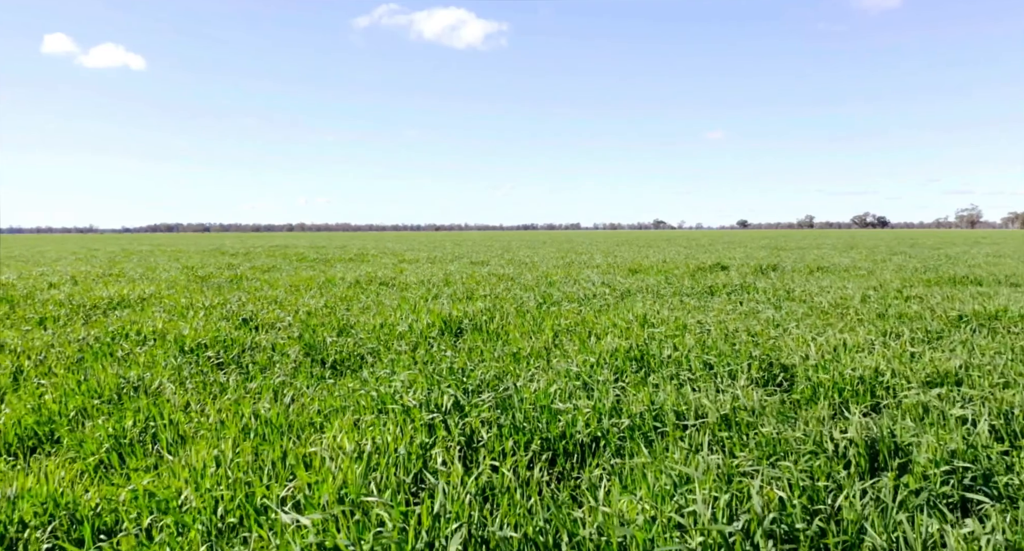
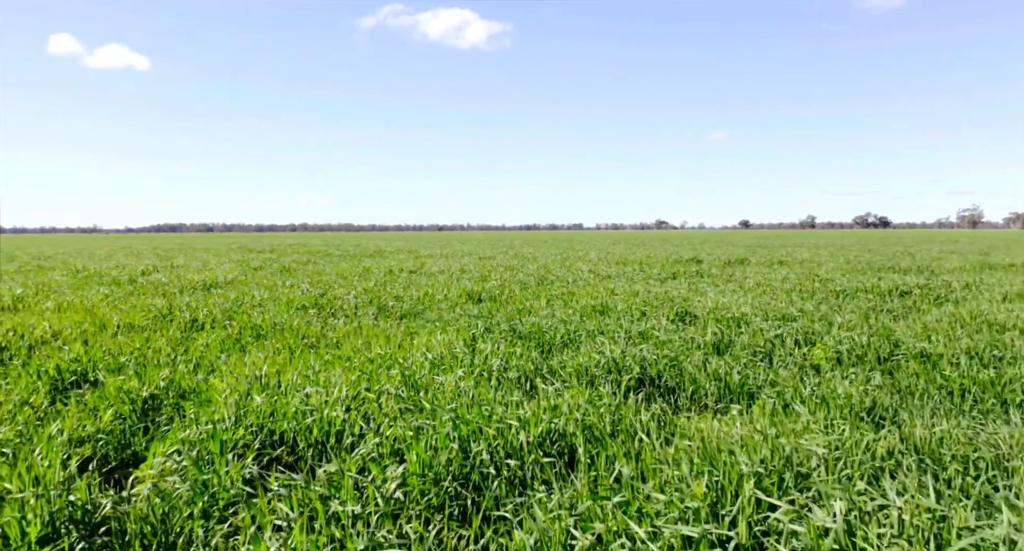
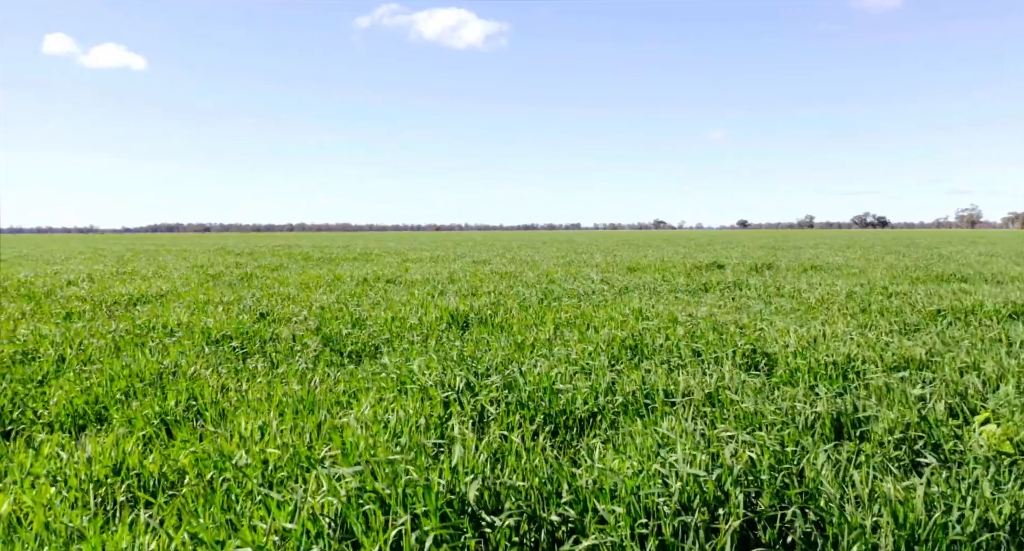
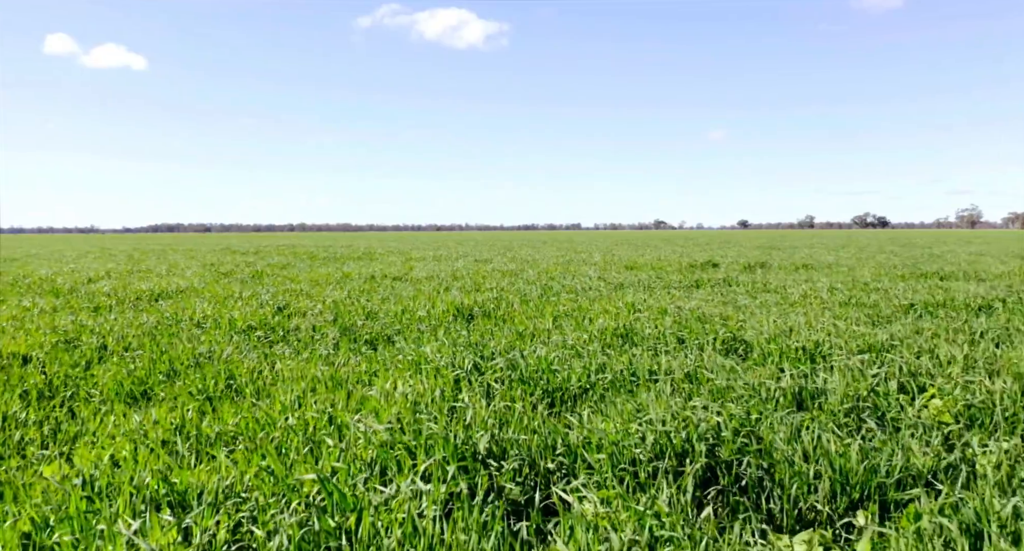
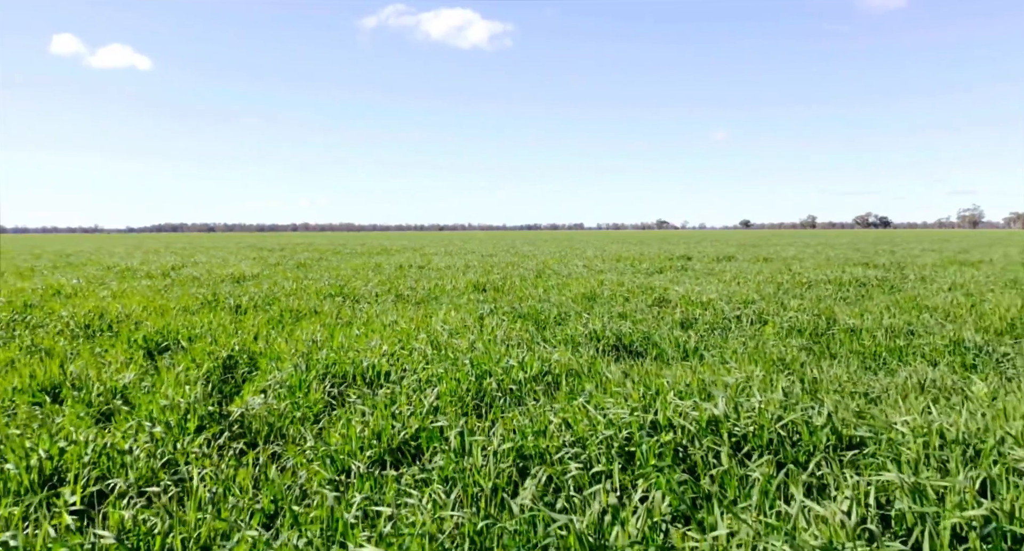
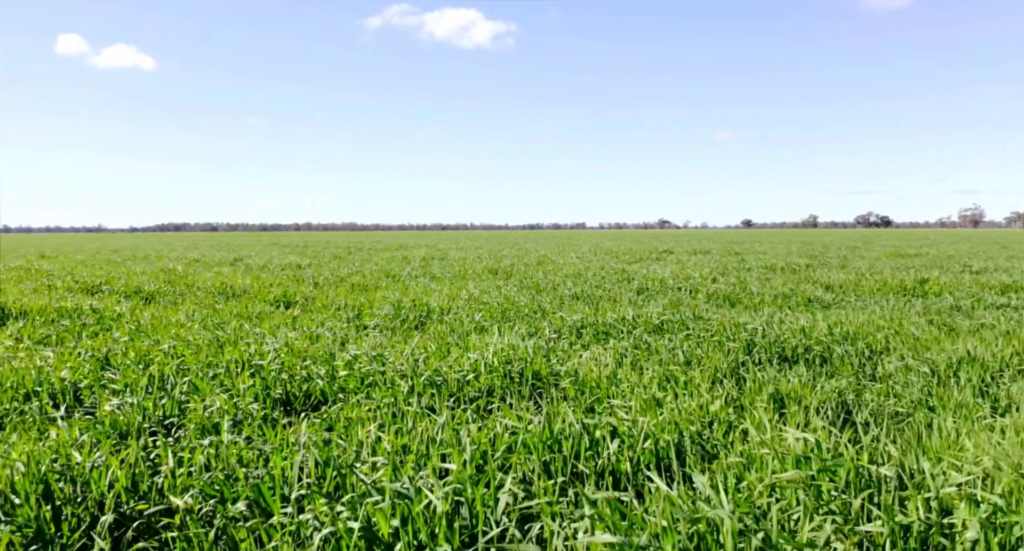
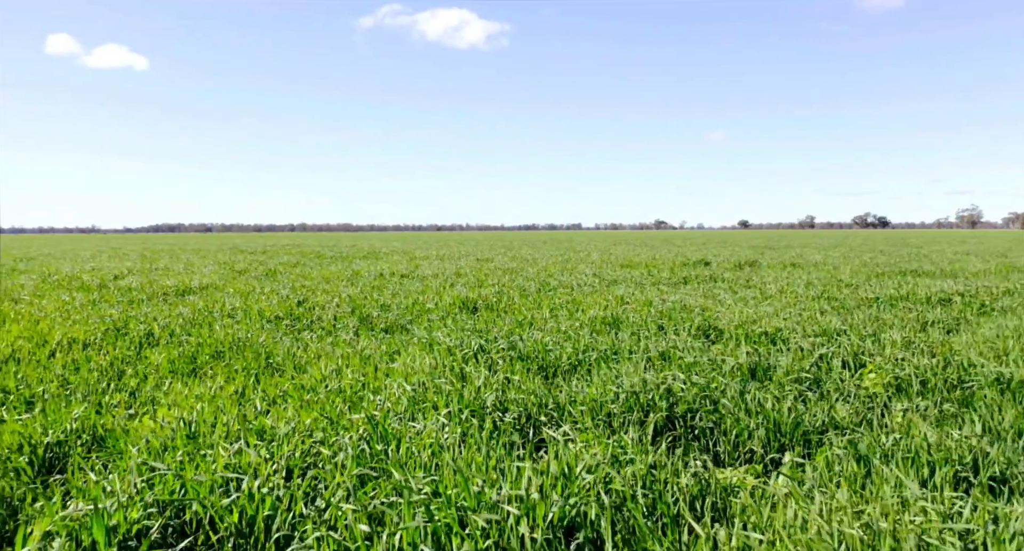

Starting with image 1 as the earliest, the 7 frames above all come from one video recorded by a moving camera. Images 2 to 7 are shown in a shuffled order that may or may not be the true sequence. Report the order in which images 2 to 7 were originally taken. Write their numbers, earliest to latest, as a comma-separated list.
3, 4, 7, 2, 5, 6
